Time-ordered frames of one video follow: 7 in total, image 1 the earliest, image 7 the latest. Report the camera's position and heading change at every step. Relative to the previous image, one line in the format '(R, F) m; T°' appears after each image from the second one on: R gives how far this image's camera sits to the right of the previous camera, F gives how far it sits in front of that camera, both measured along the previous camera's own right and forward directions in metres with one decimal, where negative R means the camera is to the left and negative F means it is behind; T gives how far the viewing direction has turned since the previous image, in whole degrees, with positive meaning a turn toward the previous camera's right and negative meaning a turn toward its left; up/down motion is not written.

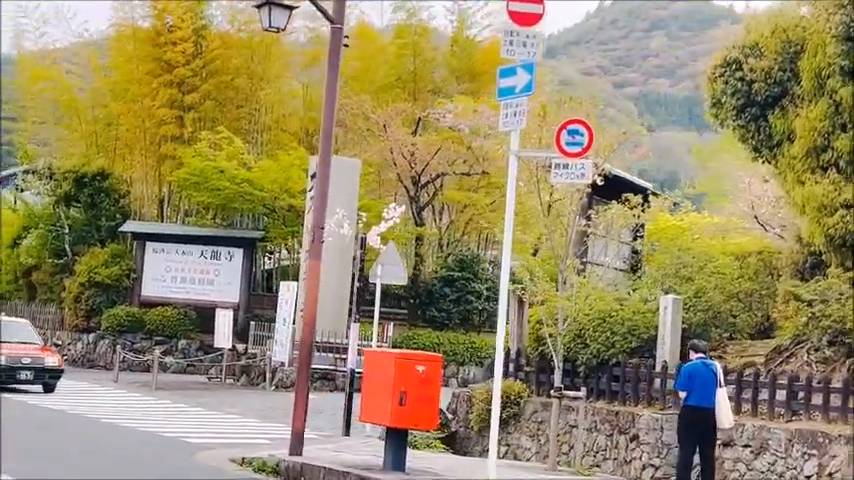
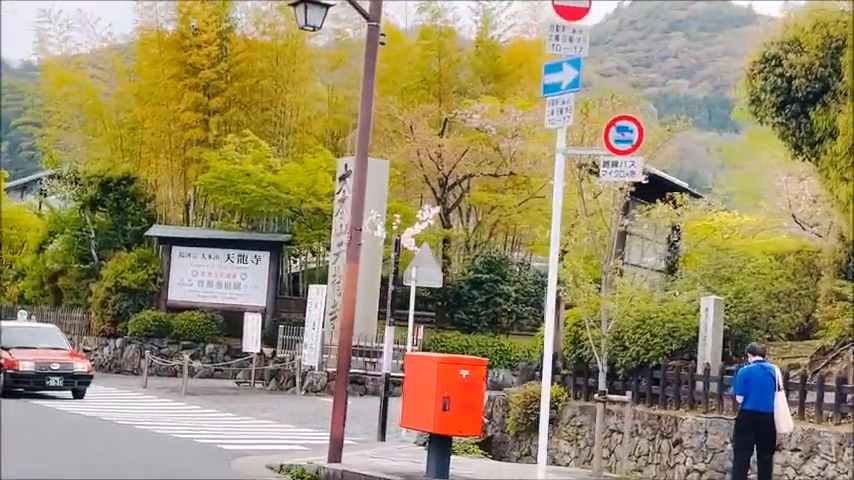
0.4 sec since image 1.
(-0.2, +0.2) m; -1°
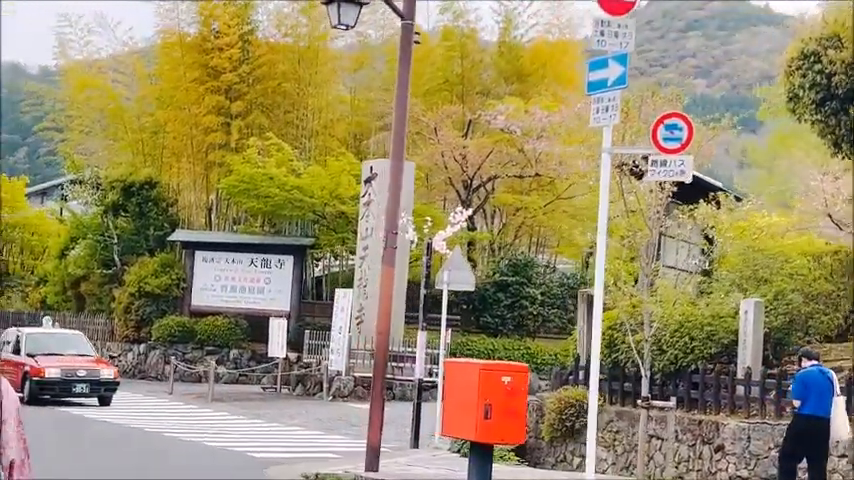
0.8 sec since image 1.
(-0.2, +0.3) m; -1°
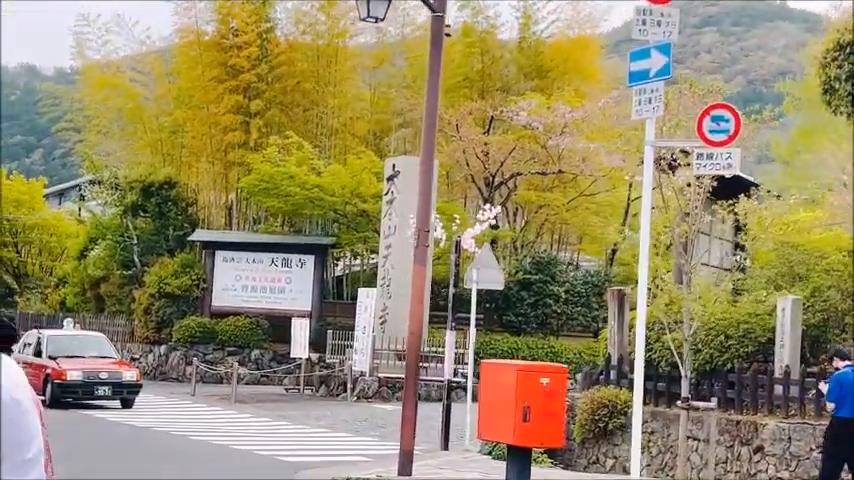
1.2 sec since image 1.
(-0.1, +0.3) m; -1°
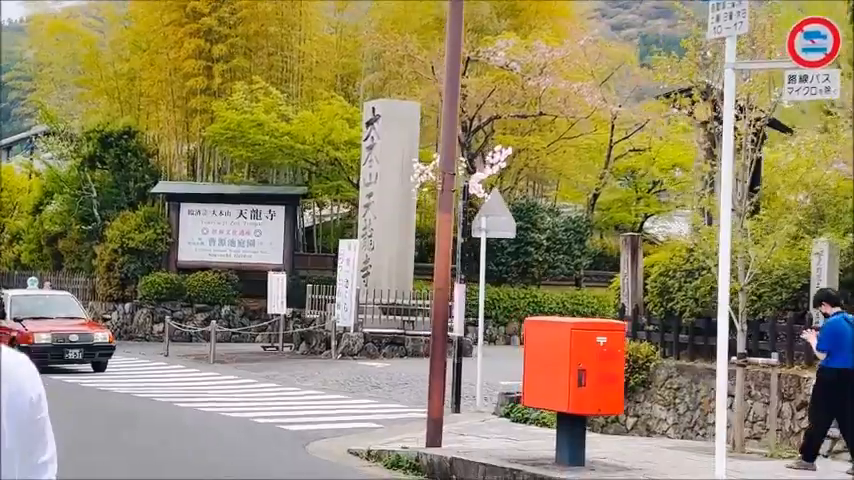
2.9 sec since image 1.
(-0.6, +1.1) m; +2°
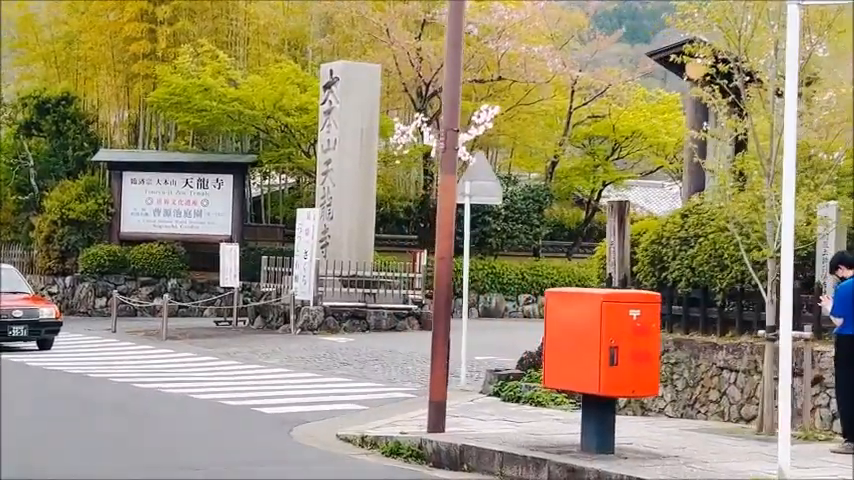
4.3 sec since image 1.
(-0.4, +0.9) m; +3°
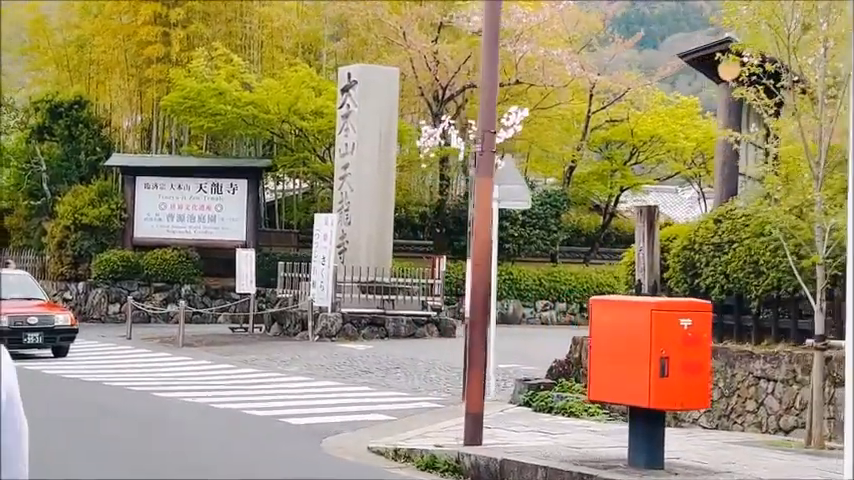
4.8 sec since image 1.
(-0.2, +0.3) m; 0°
